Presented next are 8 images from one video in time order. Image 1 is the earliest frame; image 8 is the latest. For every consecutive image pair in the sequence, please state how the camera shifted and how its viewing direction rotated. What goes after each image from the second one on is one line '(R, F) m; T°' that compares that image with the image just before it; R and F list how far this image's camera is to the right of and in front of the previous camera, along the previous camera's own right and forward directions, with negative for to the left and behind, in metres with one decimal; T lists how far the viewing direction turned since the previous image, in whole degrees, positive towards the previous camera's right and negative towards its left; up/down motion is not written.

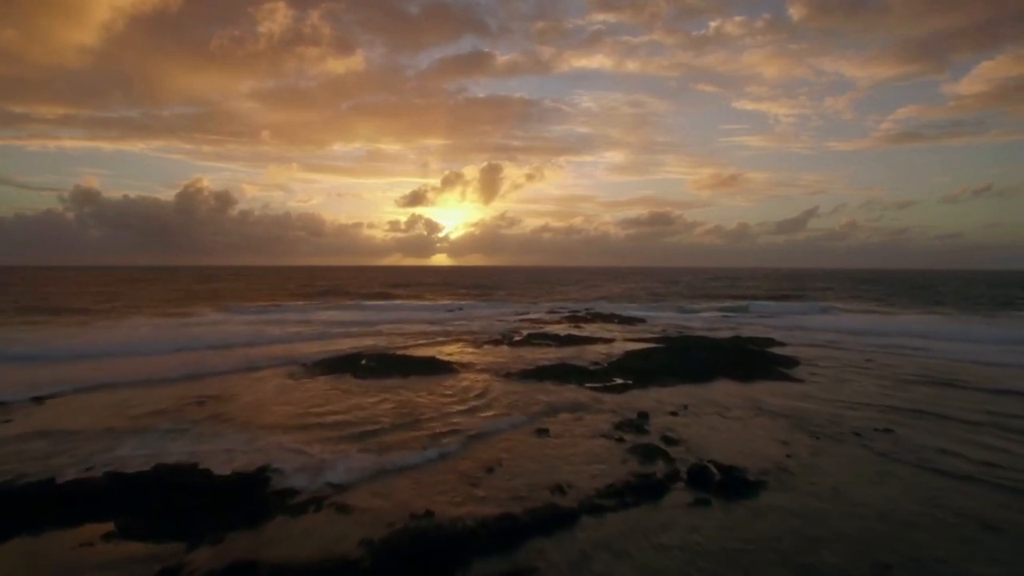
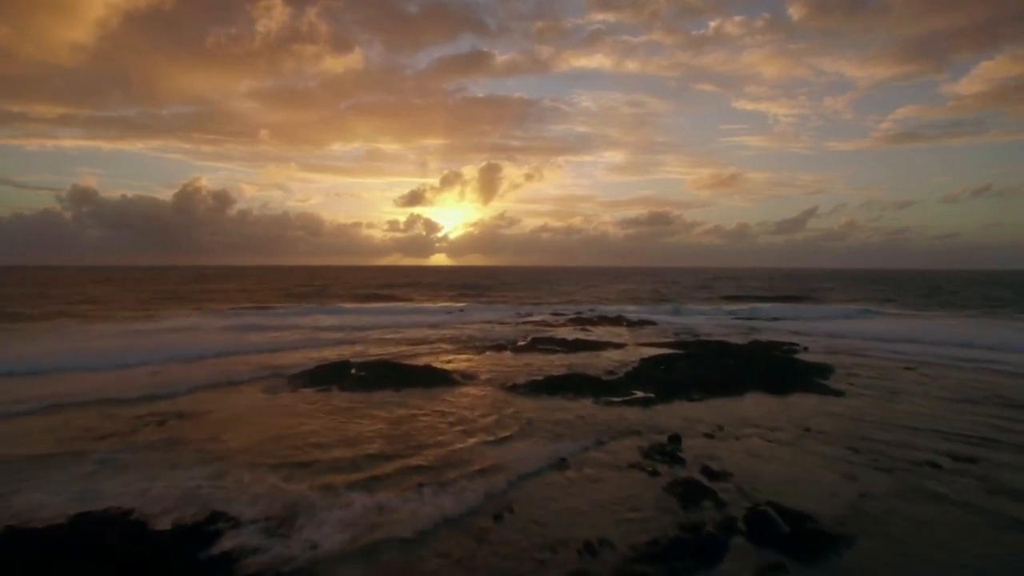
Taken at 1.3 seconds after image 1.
(-0.2, +1.9) m; 0°
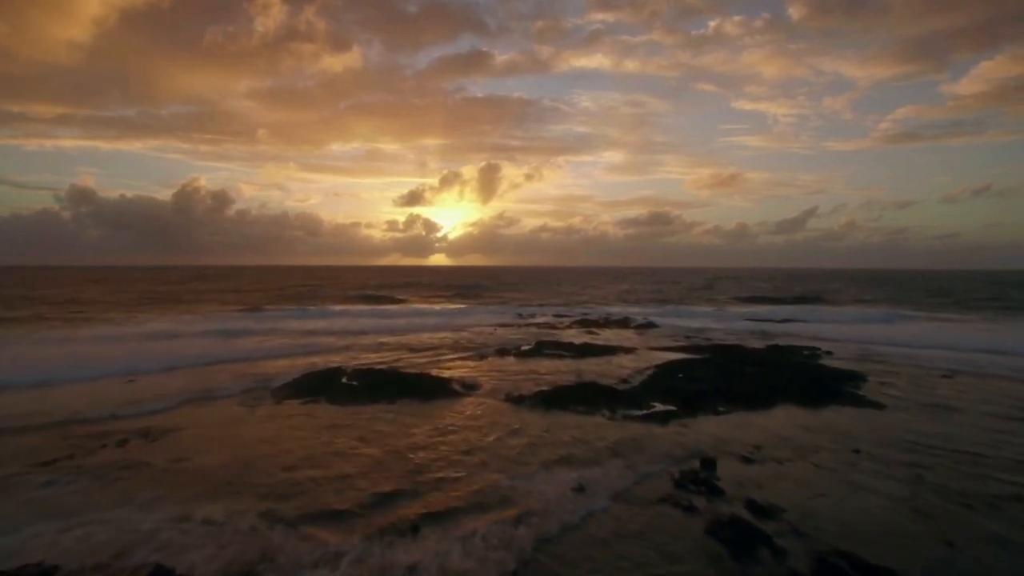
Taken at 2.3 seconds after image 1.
(-0.2, +1.5) m; 0°
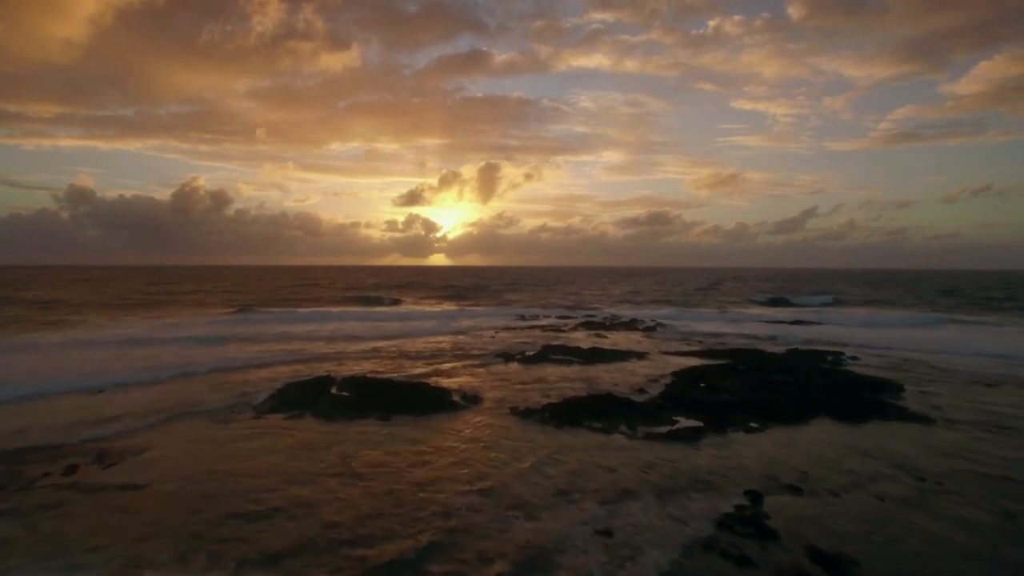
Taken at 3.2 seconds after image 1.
(-0.2, +1.5) m; 0°
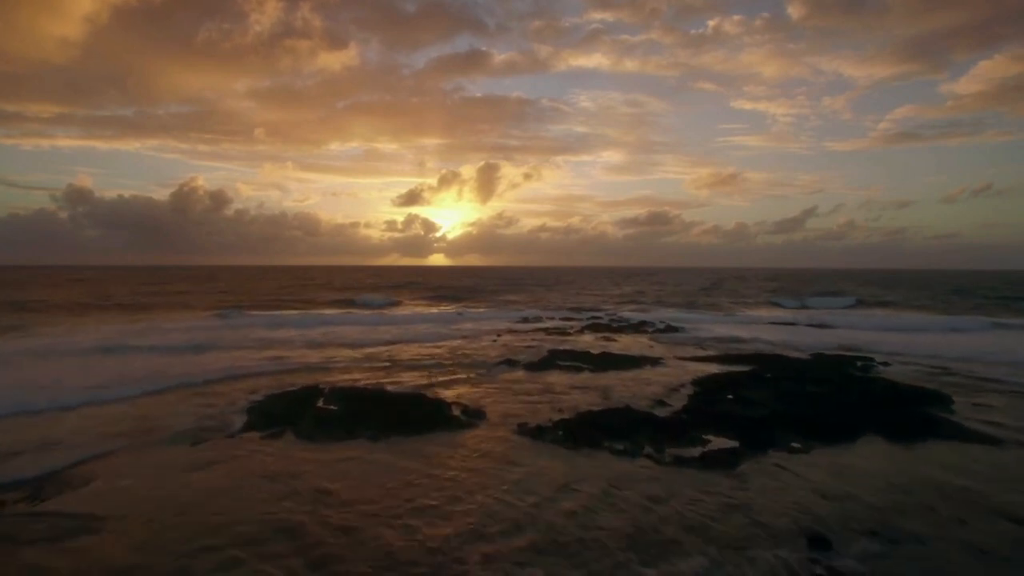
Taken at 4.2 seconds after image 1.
(-0.2, +1.6) m; 0°
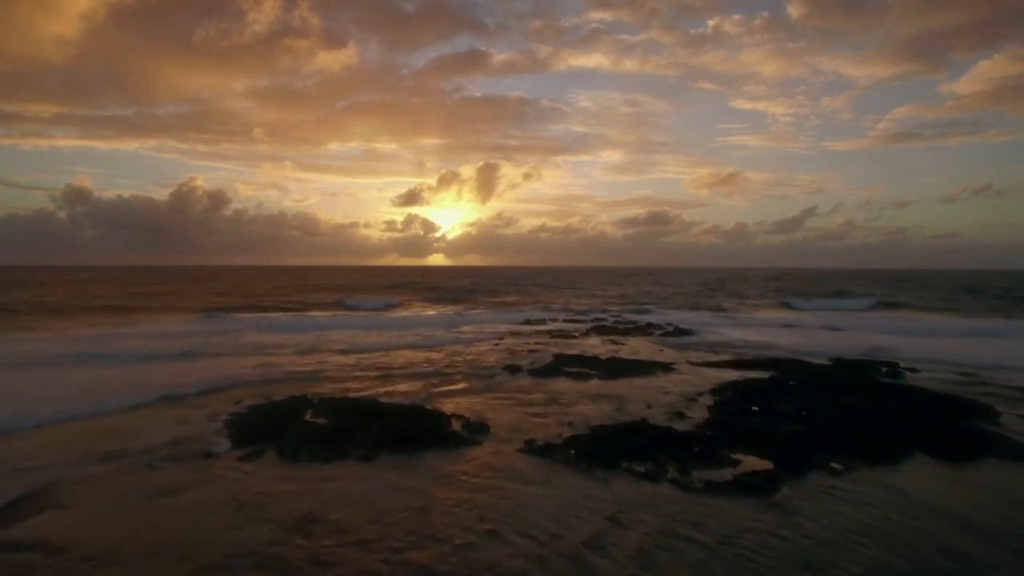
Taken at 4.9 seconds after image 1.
(-0.1, +1.2) m; 0°
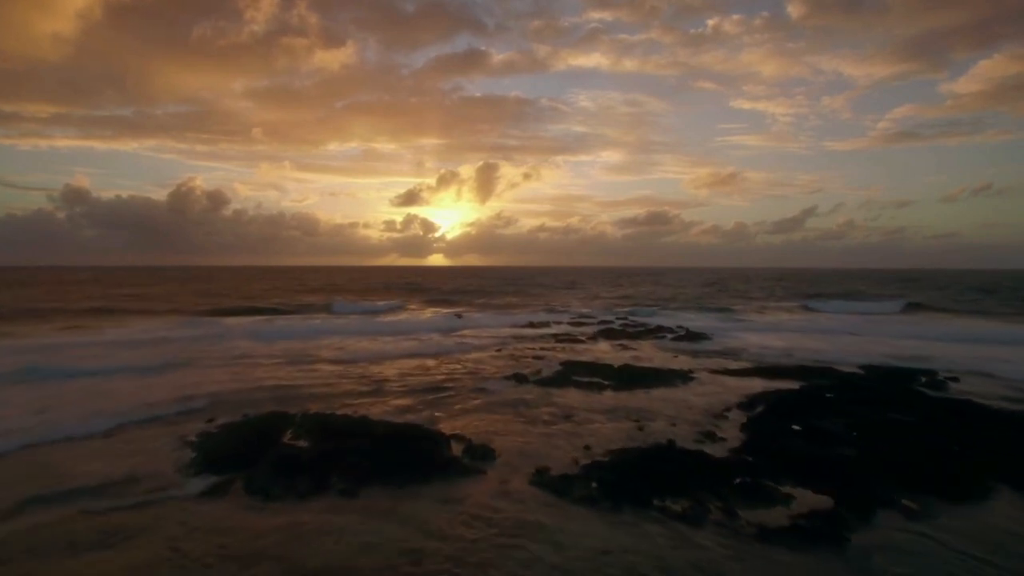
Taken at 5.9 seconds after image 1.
(-0.2, +1.6) m; 0°
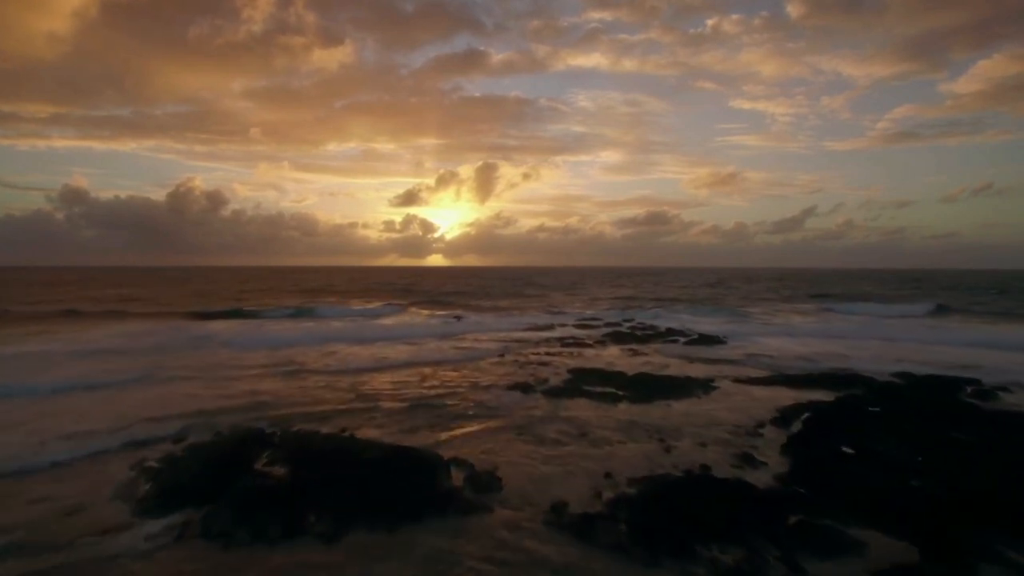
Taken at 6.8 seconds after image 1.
(-0.2, +1.5) m; 0°
